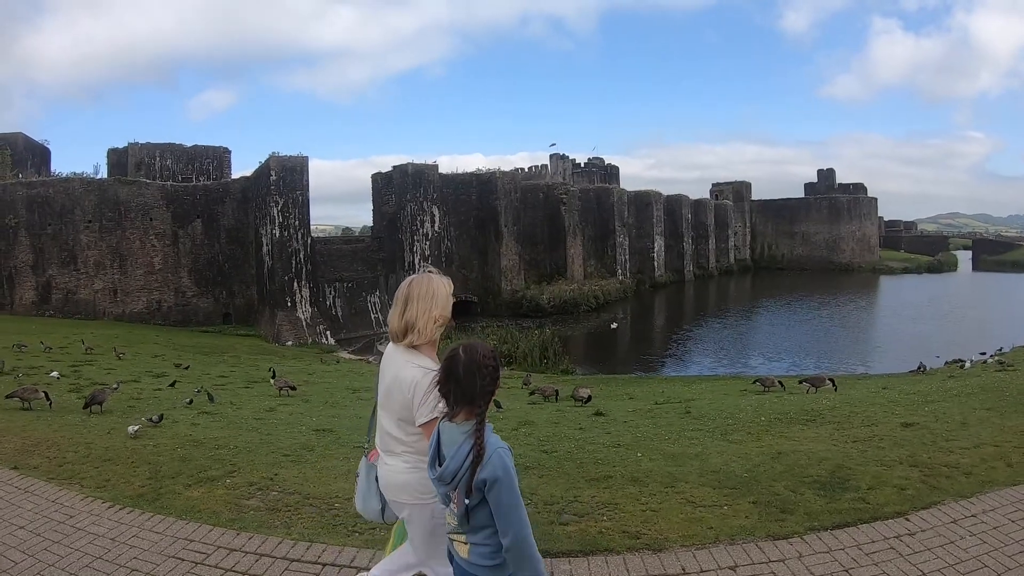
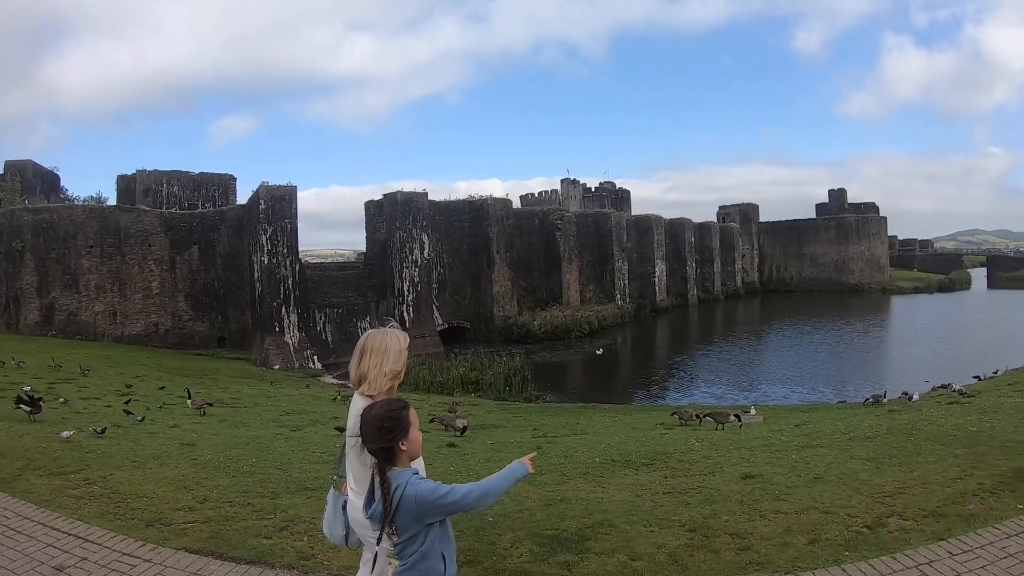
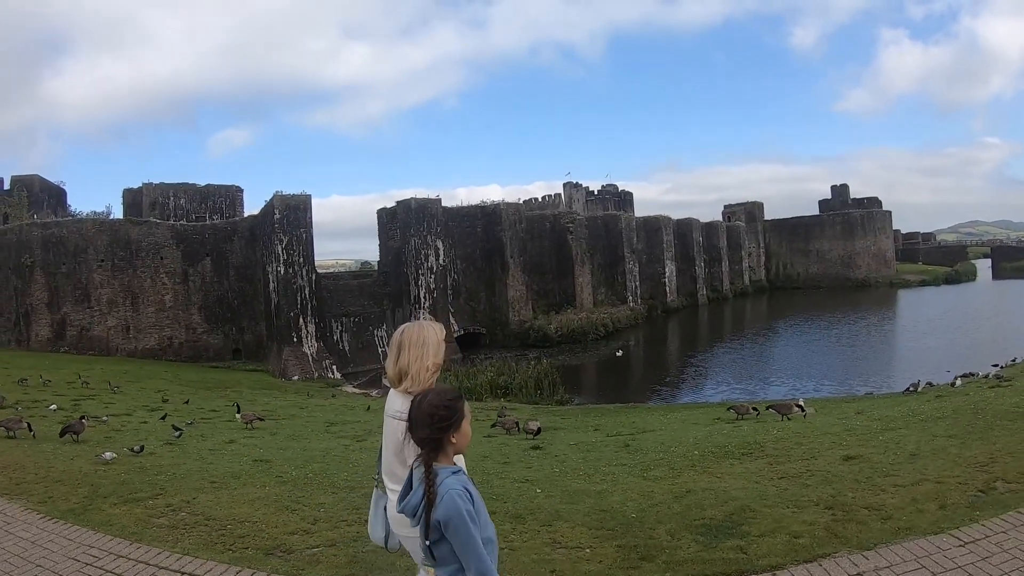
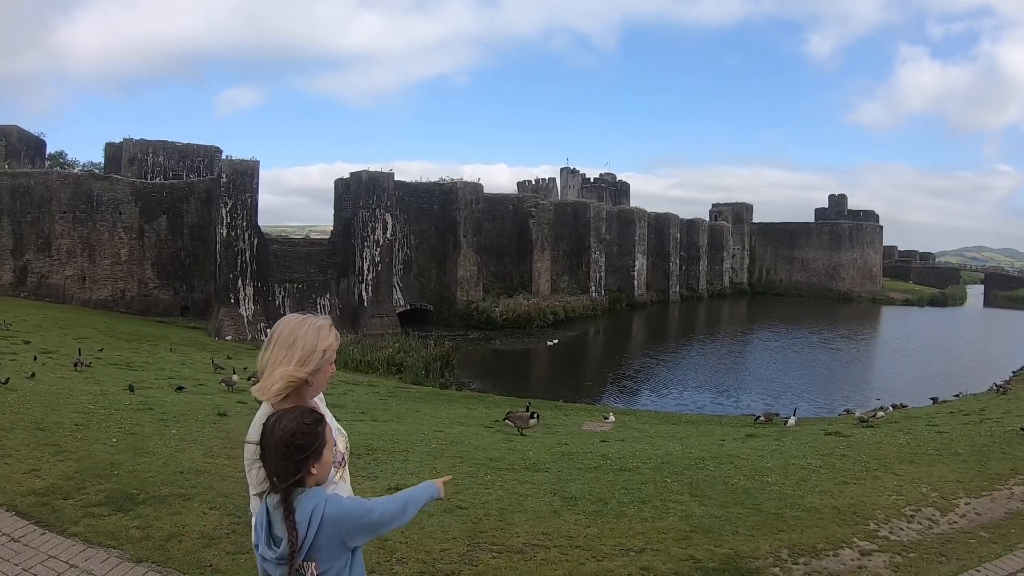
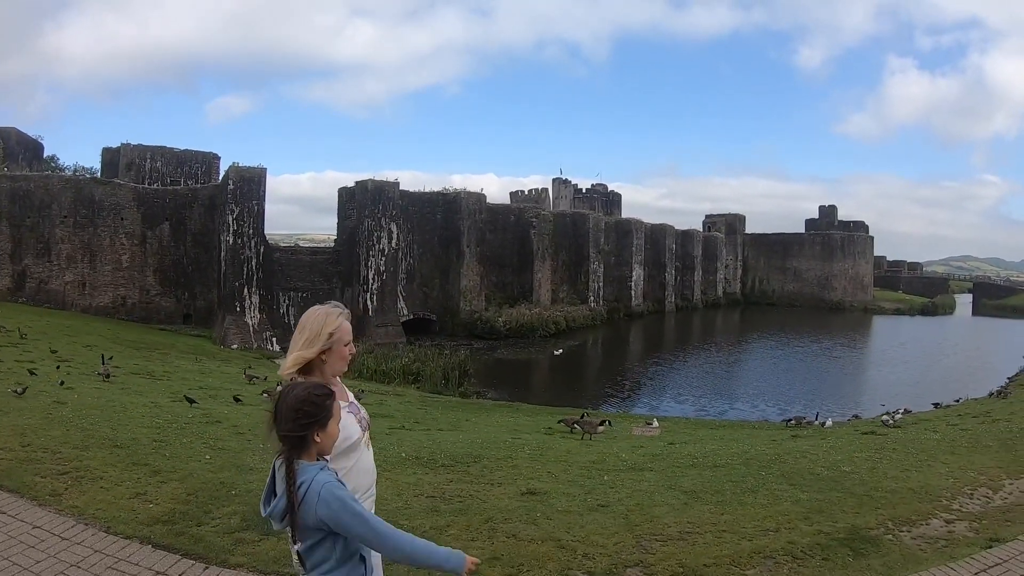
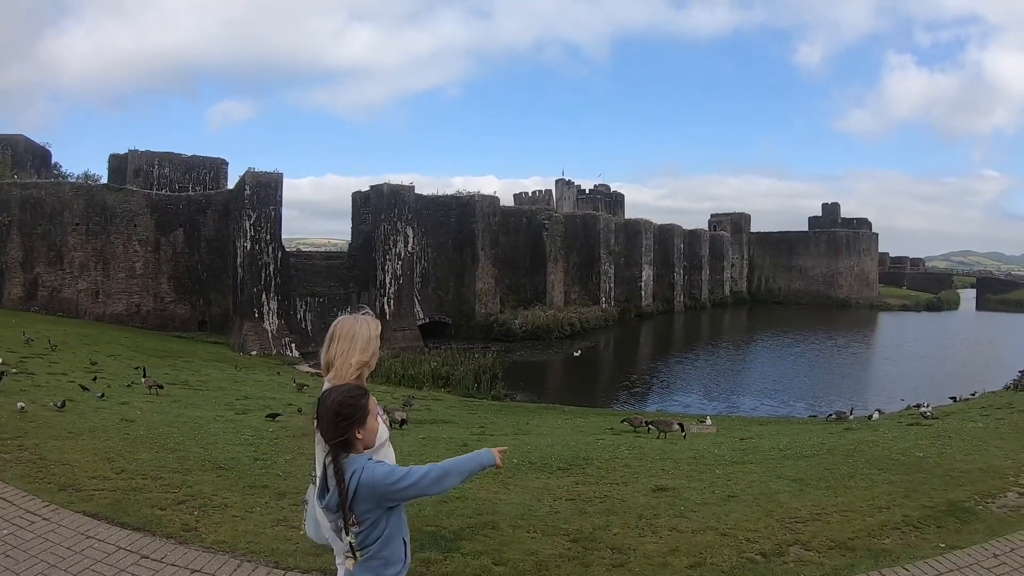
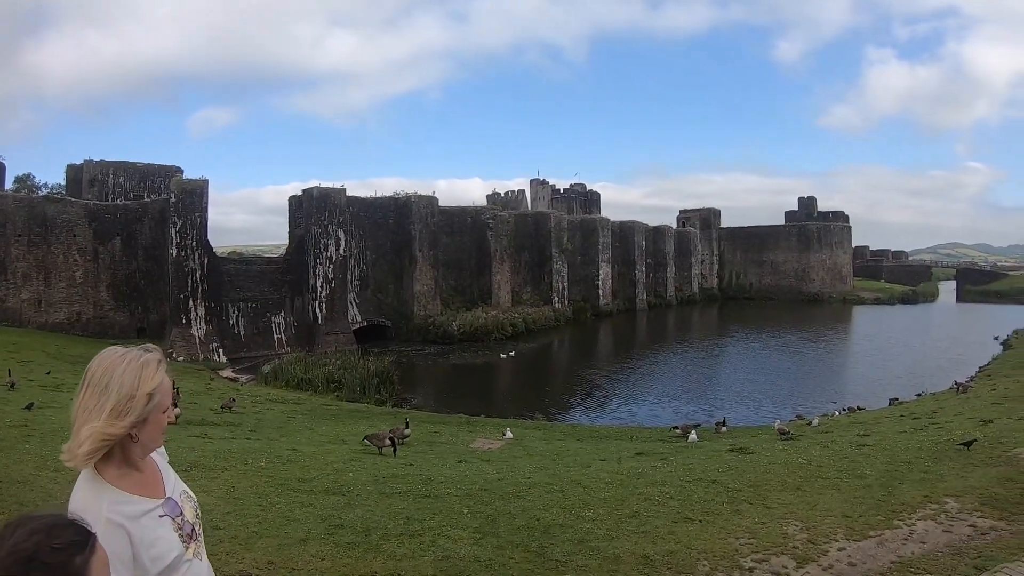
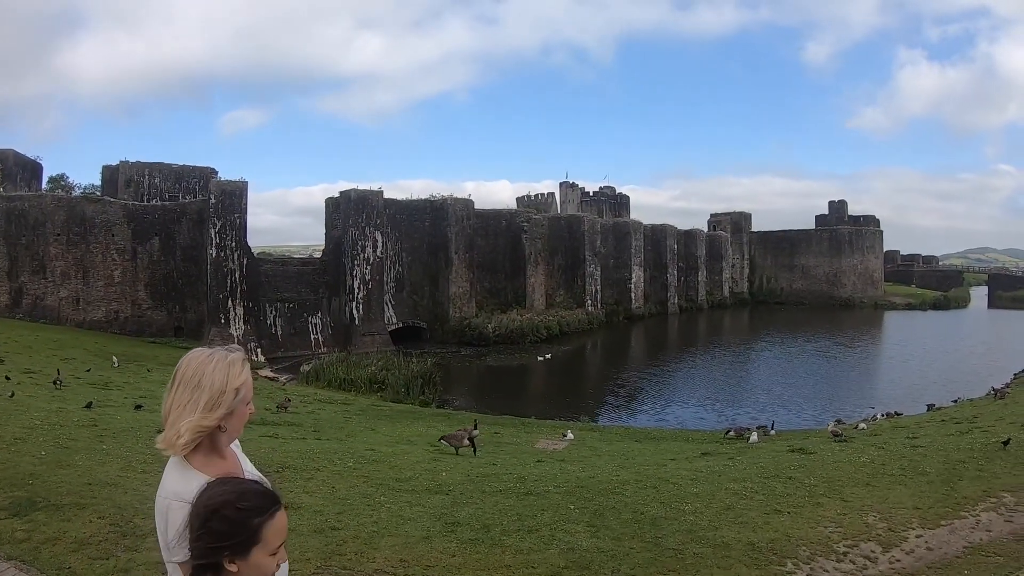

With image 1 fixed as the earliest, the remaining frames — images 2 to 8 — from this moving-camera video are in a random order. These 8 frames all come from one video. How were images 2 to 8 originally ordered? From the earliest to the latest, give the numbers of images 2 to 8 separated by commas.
3, 2, 6, 5, 4, 8, 7
